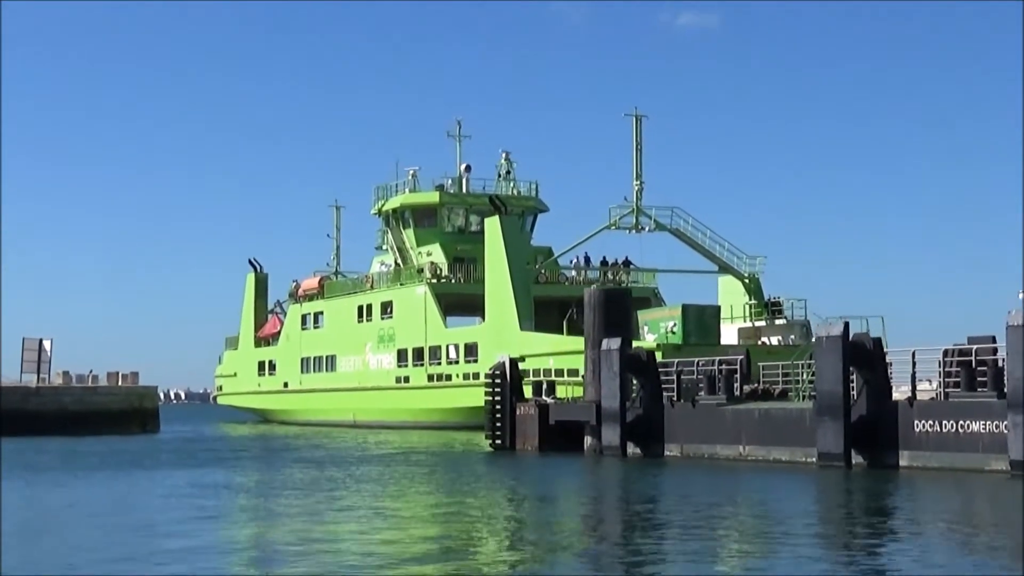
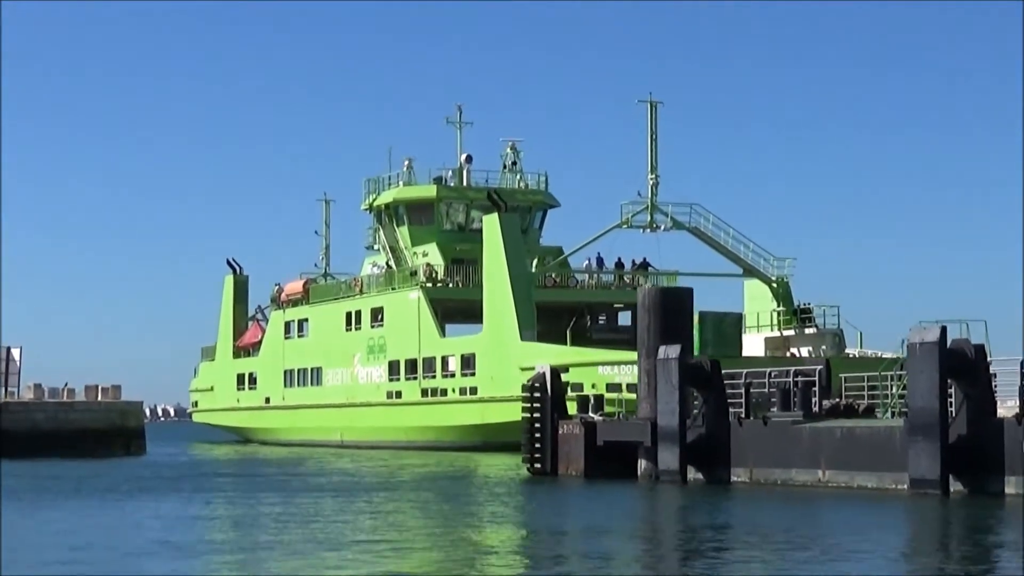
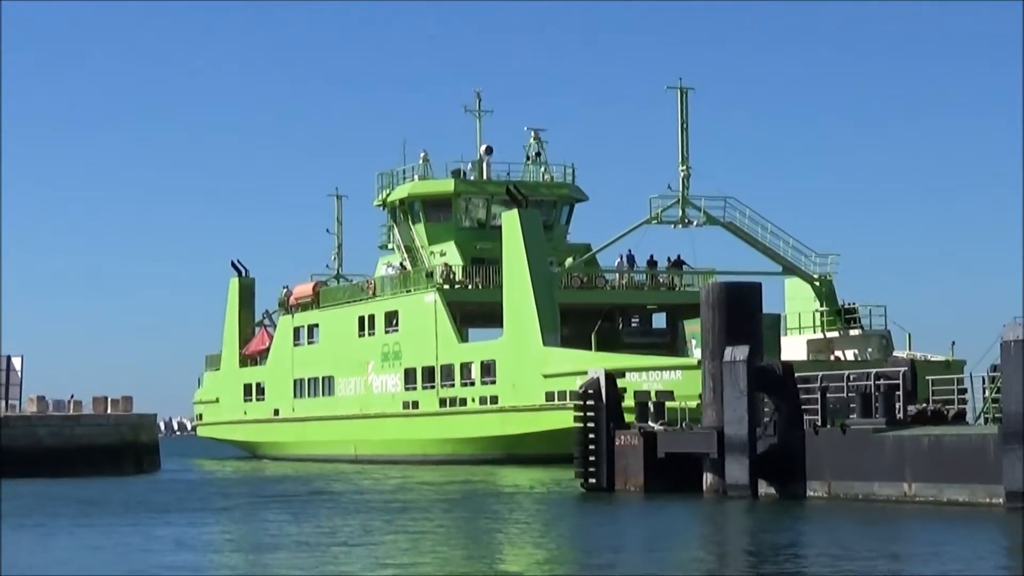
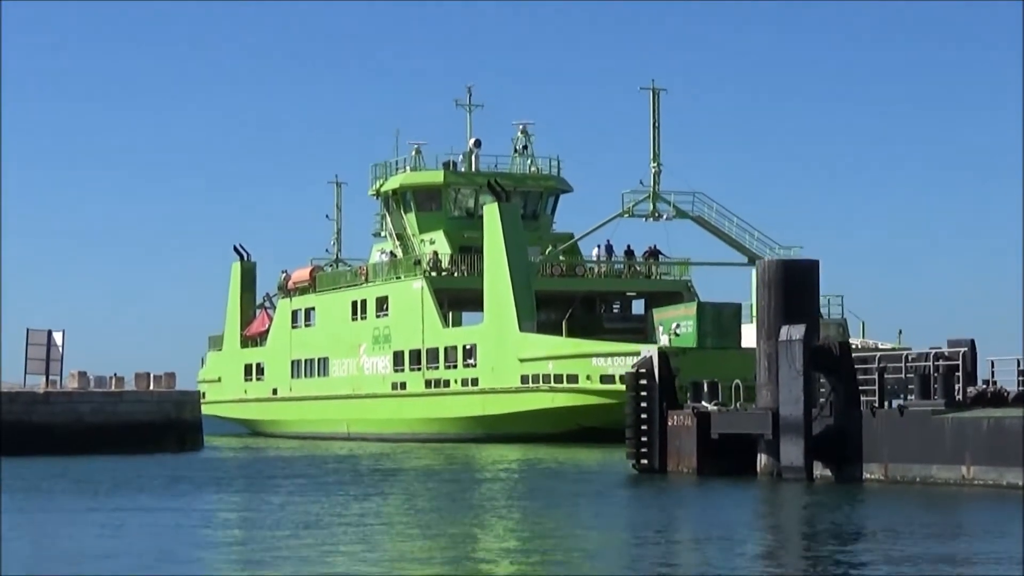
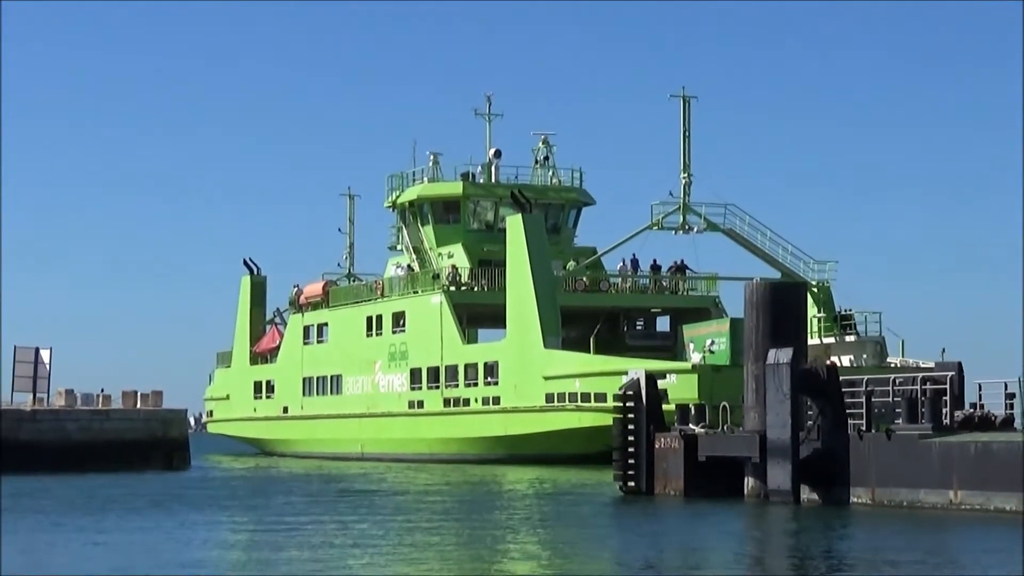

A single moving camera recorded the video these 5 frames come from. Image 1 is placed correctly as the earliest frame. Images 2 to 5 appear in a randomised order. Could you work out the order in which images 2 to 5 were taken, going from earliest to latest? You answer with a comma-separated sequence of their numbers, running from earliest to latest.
2, 3, 5, 4
